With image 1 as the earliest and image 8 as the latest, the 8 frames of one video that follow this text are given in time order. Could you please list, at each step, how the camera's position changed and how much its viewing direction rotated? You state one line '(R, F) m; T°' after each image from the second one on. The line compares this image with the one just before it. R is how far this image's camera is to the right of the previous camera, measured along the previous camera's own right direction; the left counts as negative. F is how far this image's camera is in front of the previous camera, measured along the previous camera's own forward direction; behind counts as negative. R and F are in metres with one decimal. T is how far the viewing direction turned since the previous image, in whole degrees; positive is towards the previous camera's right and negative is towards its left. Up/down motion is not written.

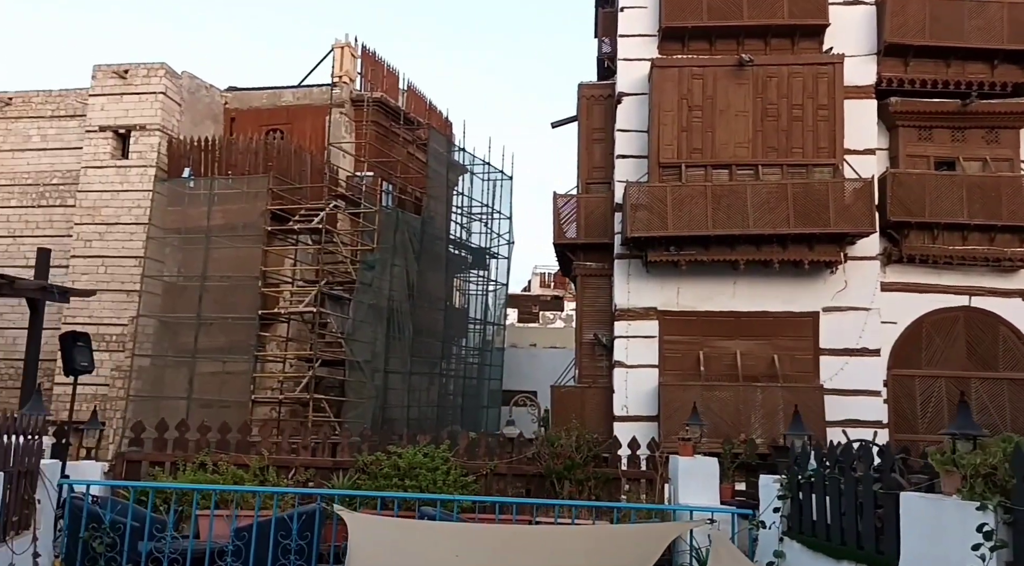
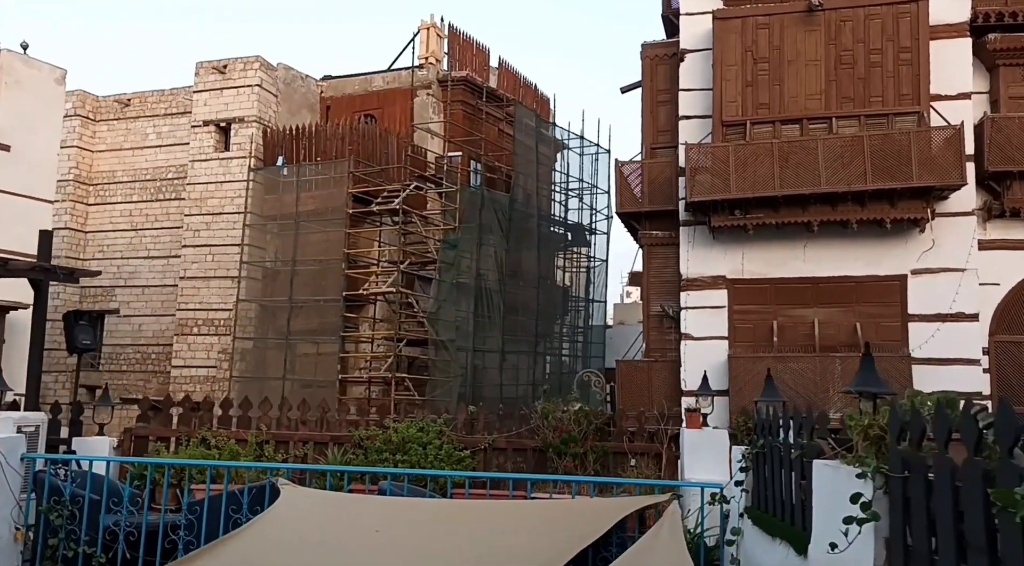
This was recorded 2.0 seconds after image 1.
(+1.3, +0.6) m; -9°
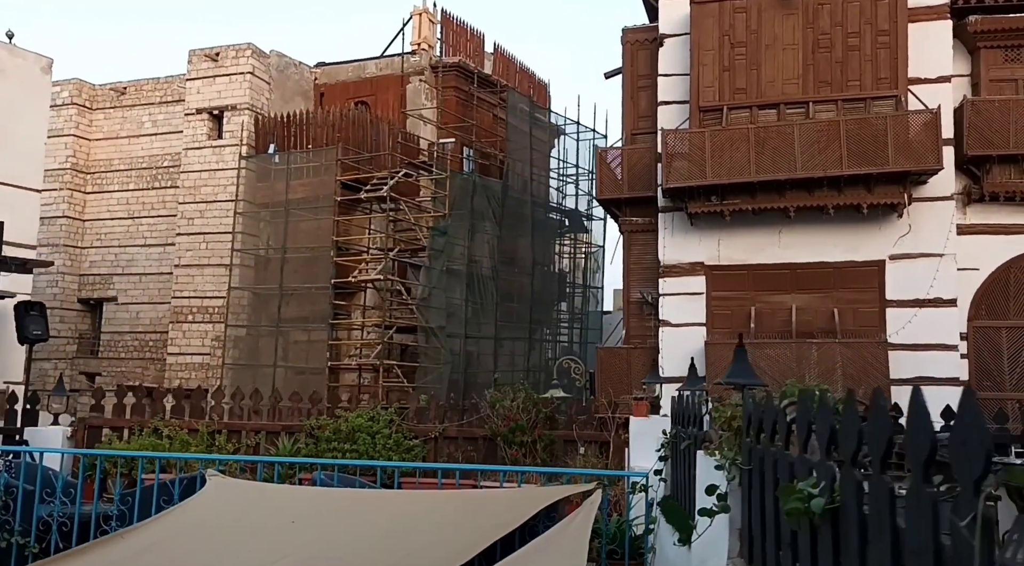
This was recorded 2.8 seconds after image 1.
(+0.6, 0.0) m; -1°
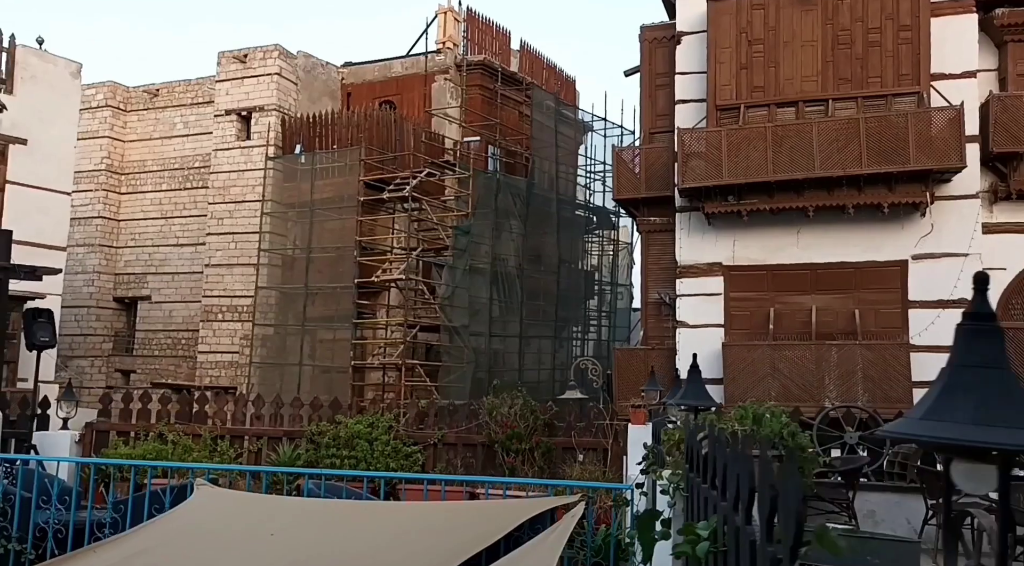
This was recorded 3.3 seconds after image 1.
(+0.3, +0.1) m; -2°
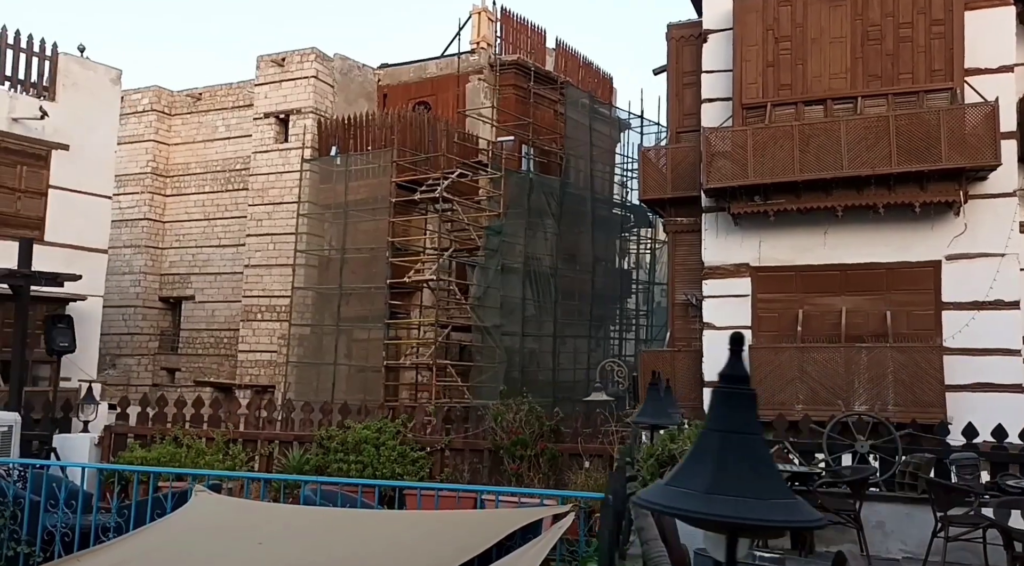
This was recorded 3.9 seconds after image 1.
(+0.4, +0.1) m; -3°
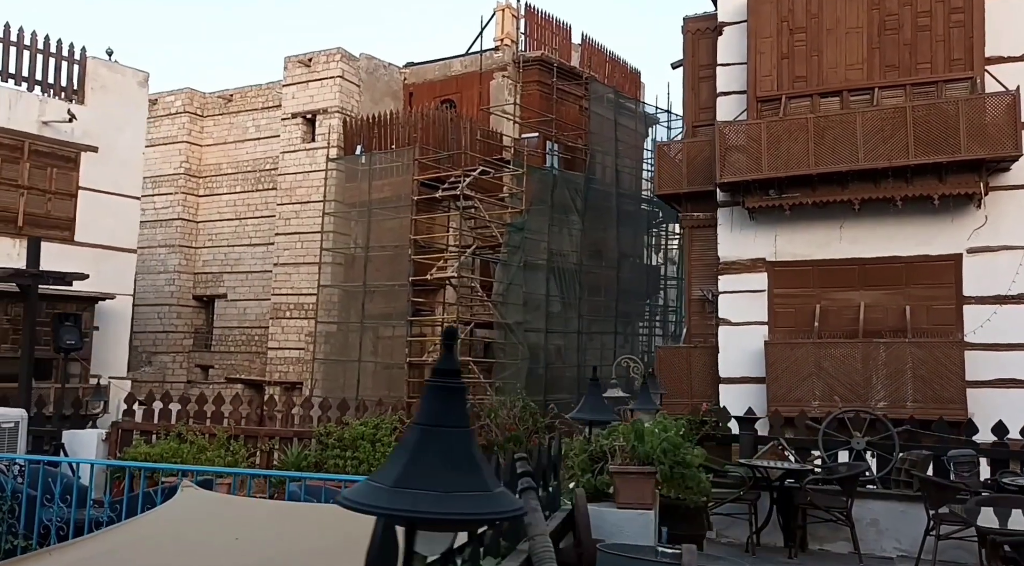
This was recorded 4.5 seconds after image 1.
(+0.4, 0.0) m; -2°
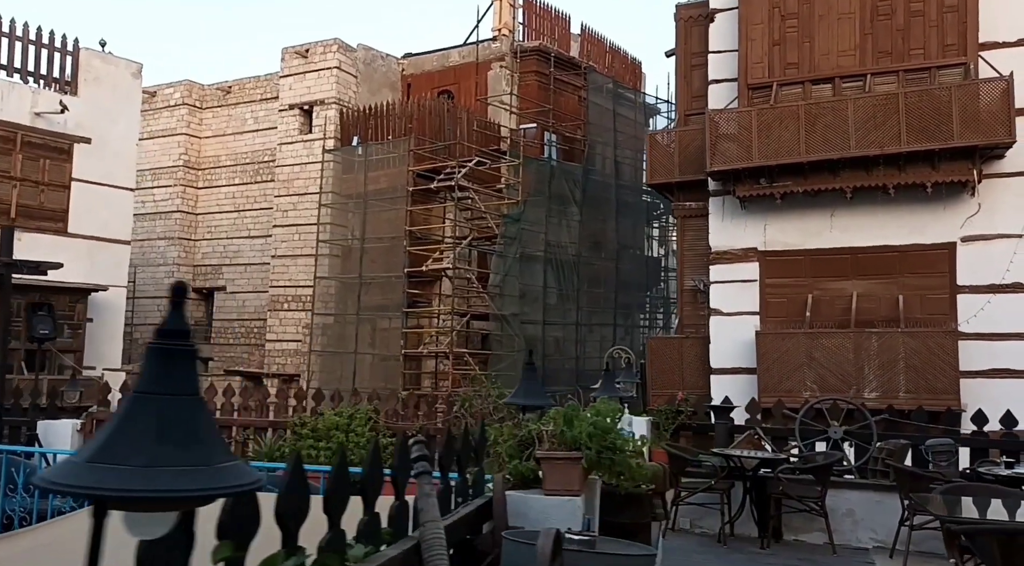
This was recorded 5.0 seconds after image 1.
(+0.3, +0.1) m; -1°
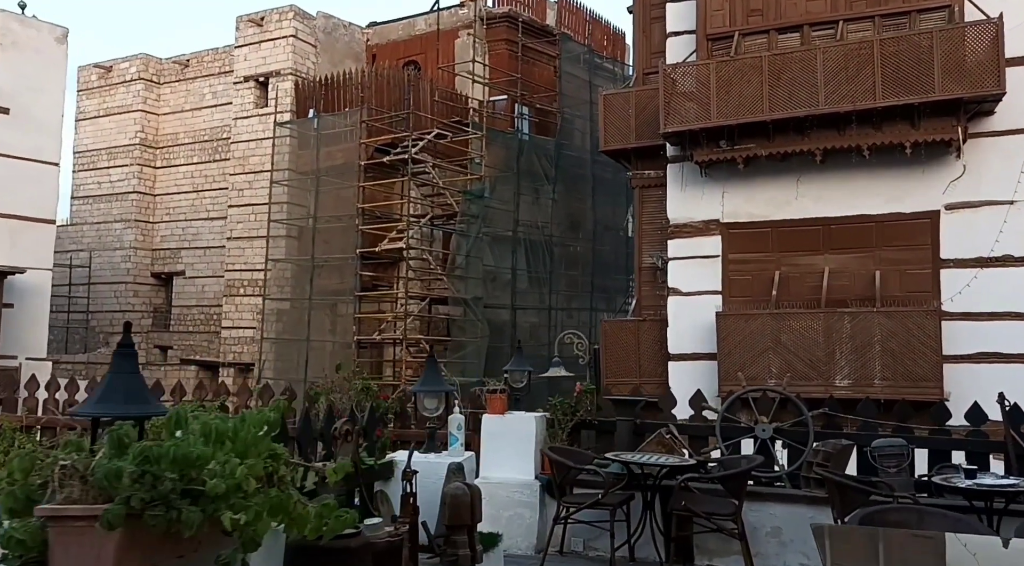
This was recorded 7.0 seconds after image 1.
(+0.9, +1.3) m; -1°
